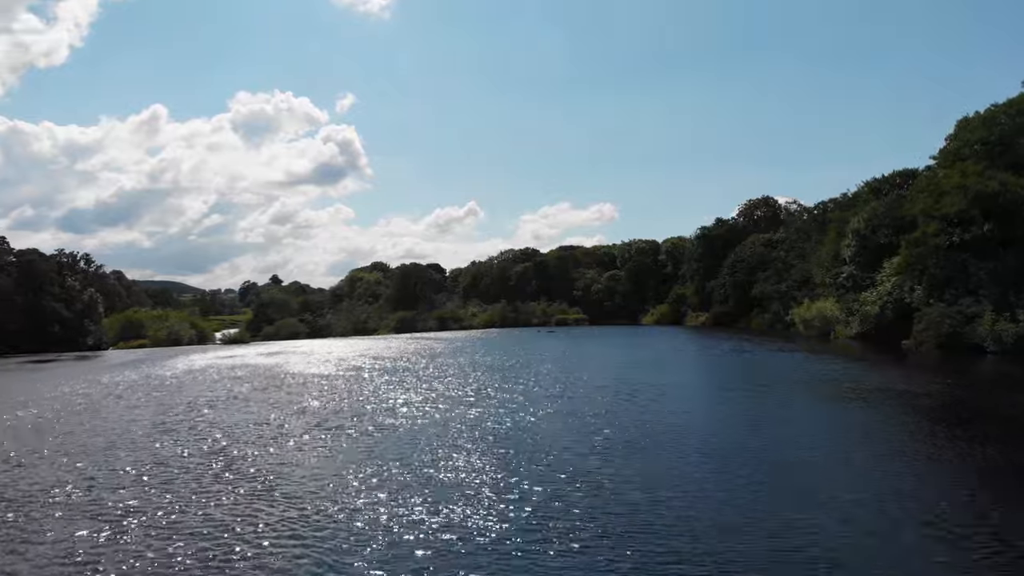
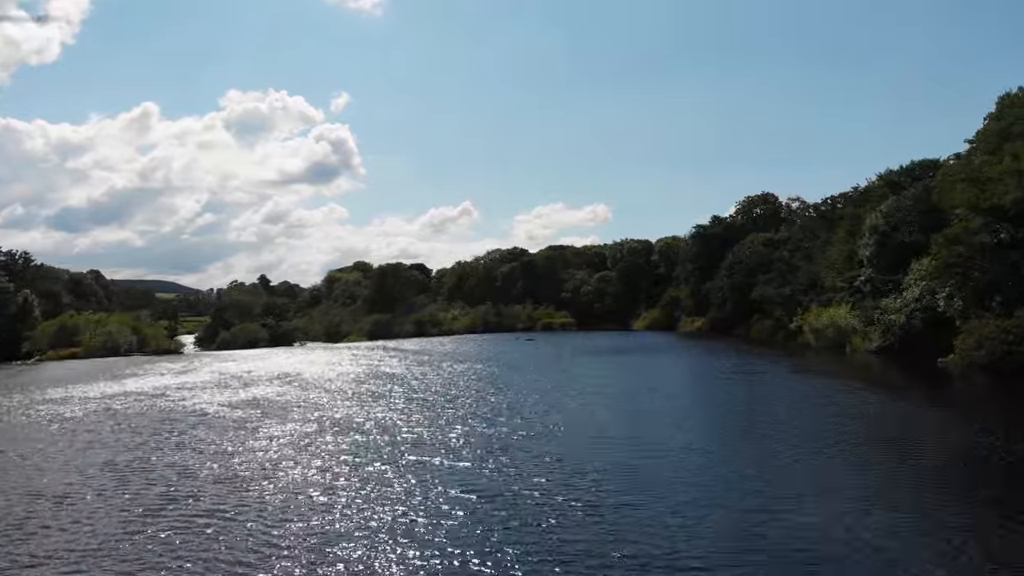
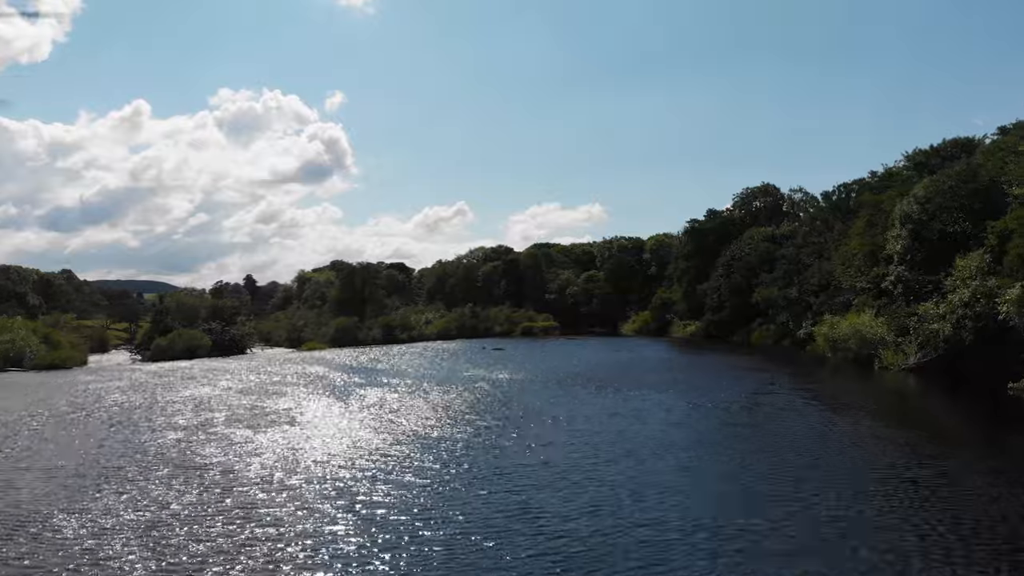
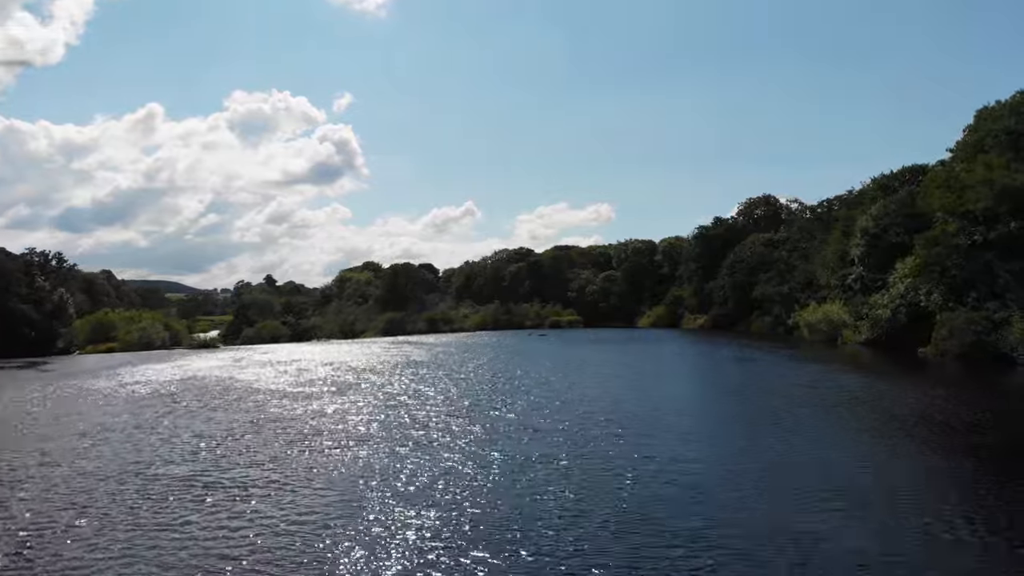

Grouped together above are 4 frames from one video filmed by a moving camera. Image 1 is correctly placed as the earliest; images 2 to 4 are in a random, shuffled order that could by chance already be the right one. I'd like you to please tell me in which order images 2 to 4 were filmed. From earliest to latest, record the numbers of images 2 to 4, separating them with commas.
4, 2, 3
